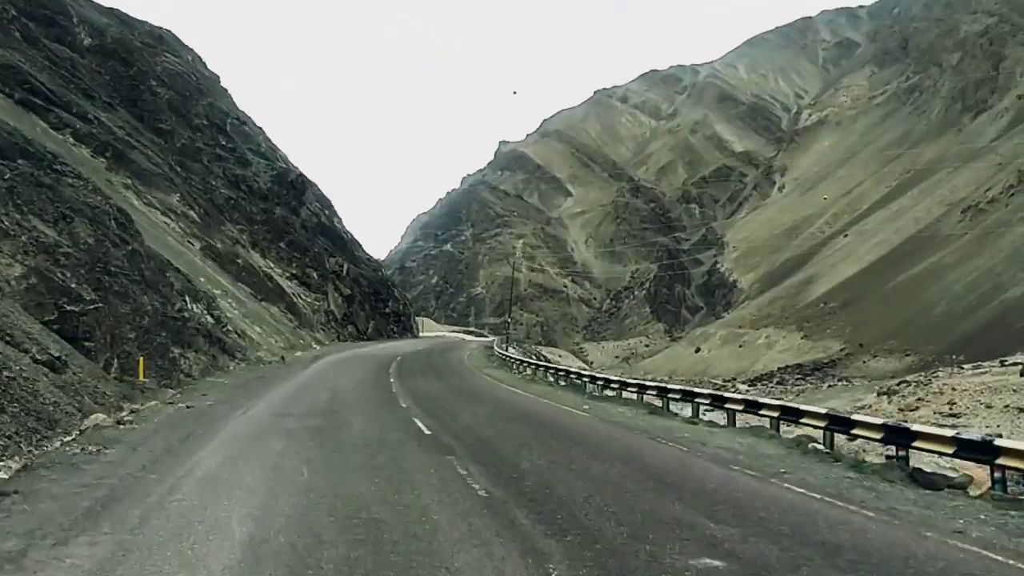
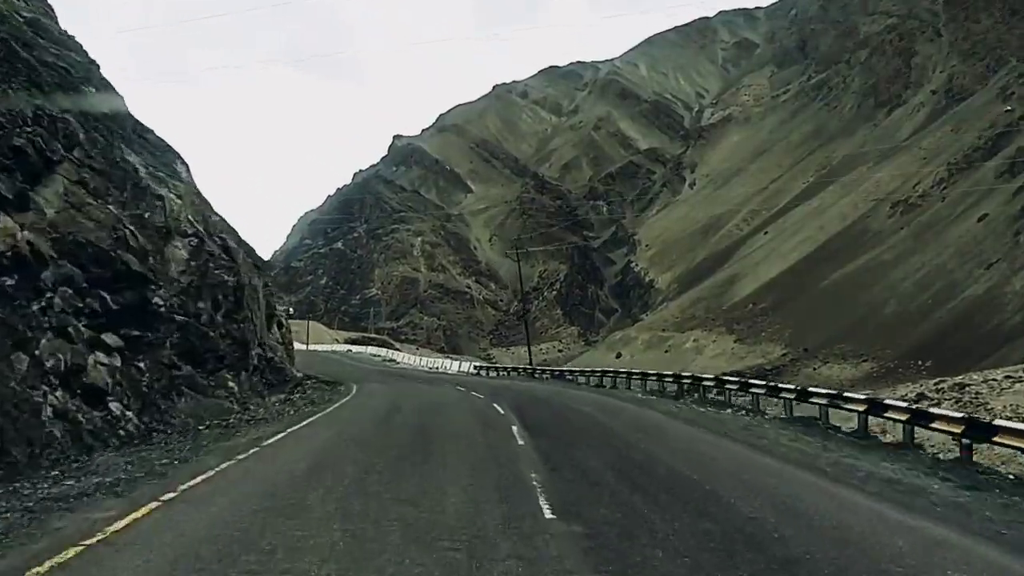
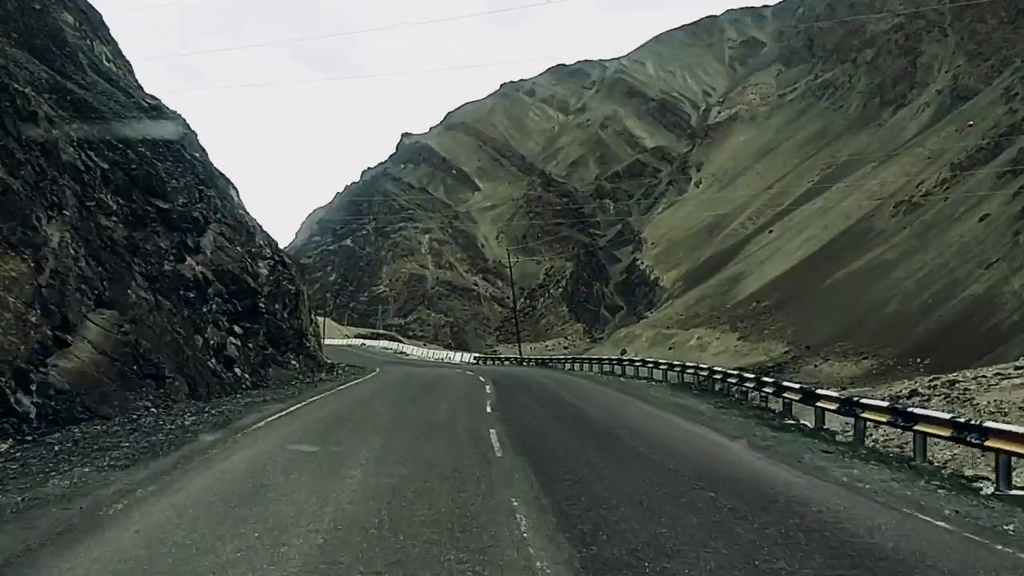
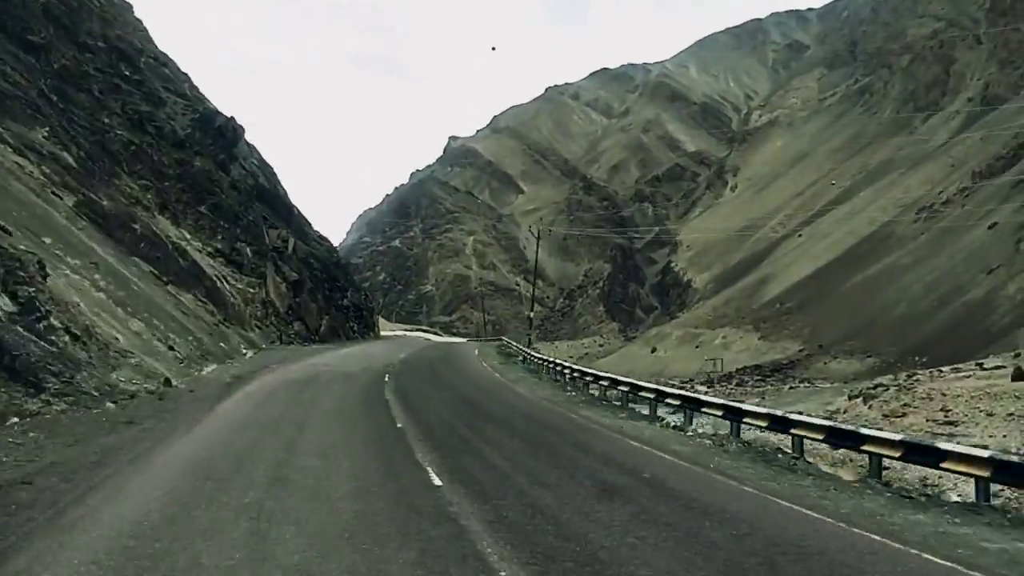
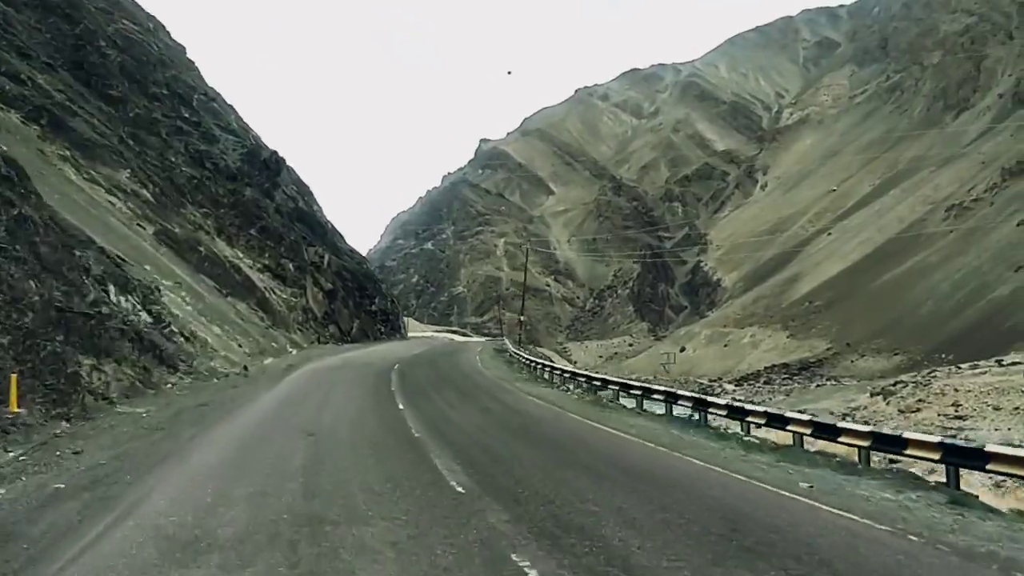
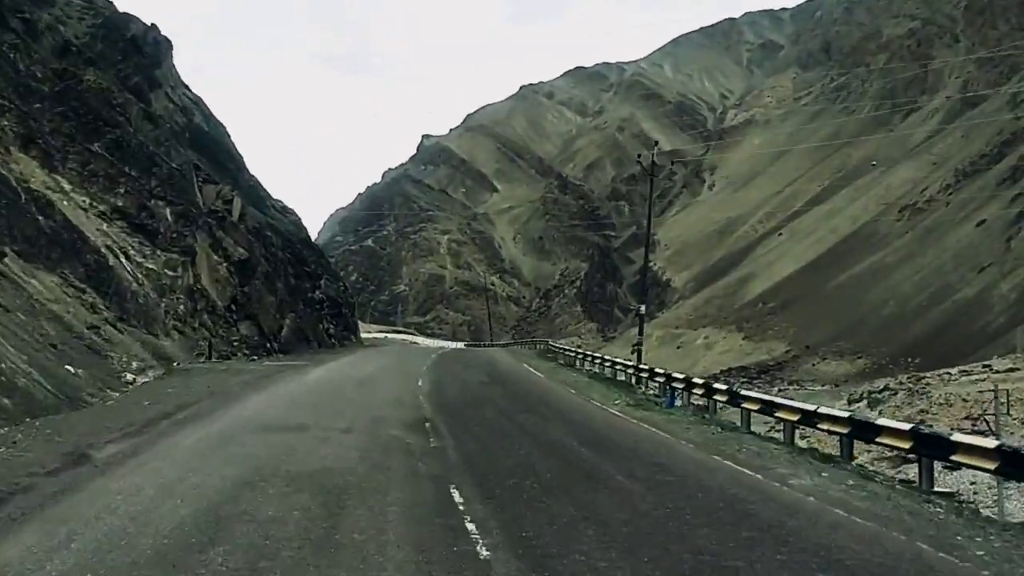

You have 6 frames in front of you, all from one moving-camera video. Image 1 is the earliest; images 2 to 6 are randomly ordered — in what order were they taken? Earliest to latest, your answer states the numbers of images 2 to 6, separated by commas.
5, 4, 6, 3, 2
